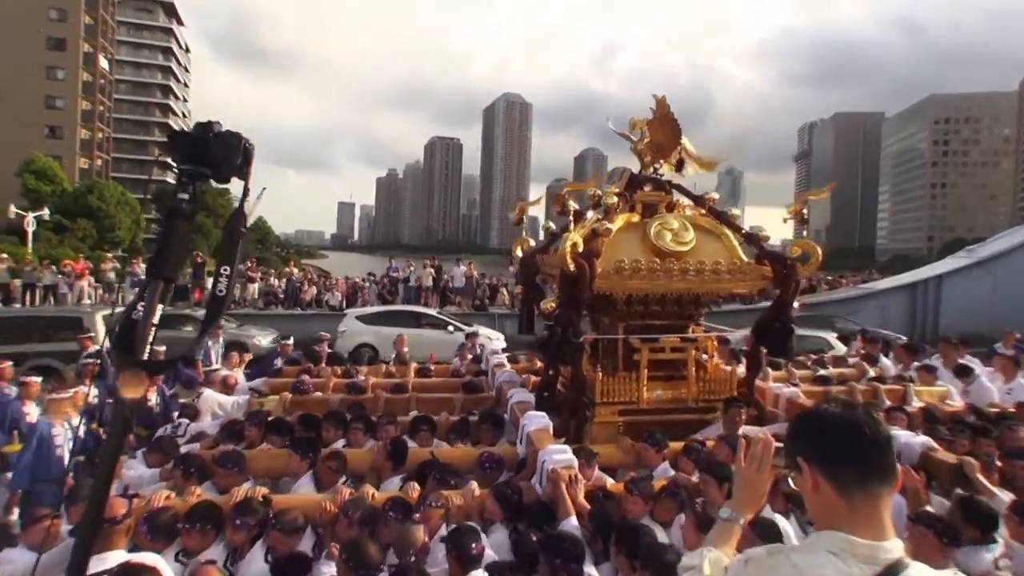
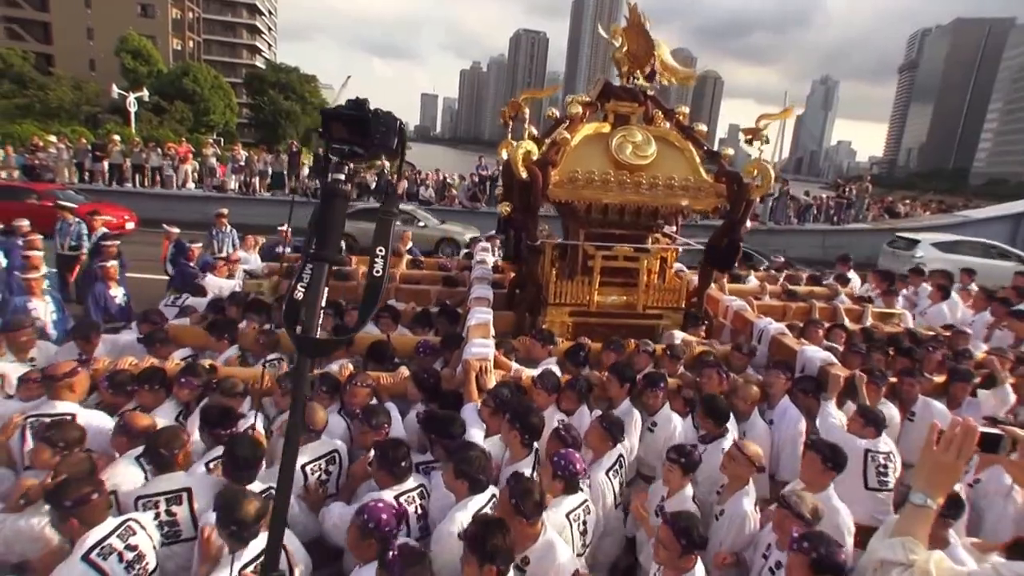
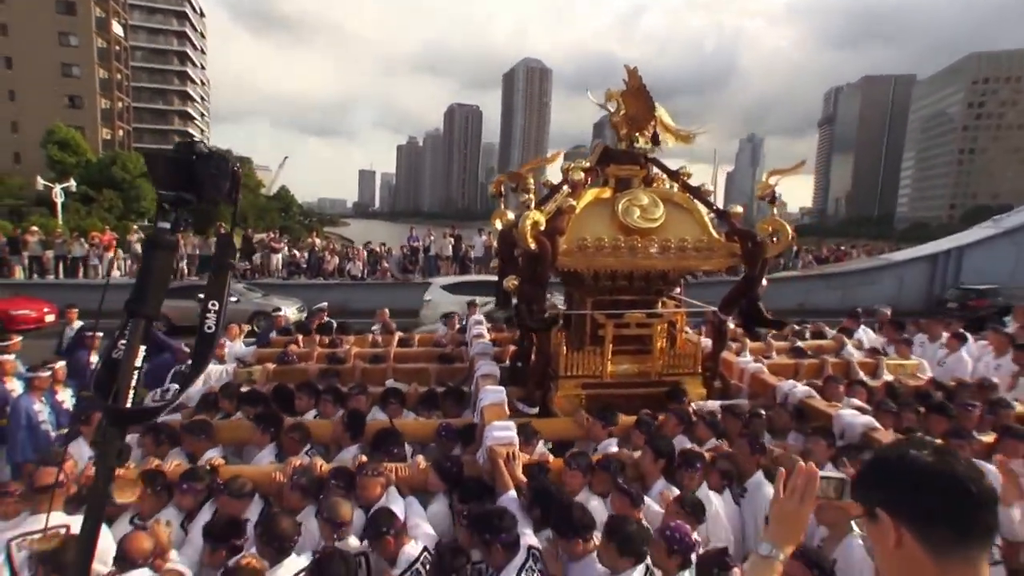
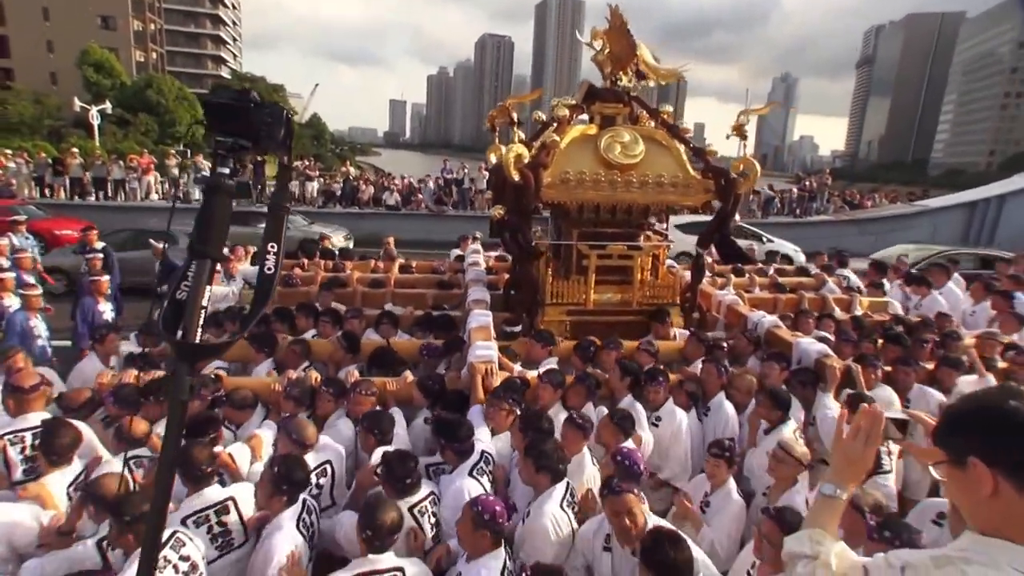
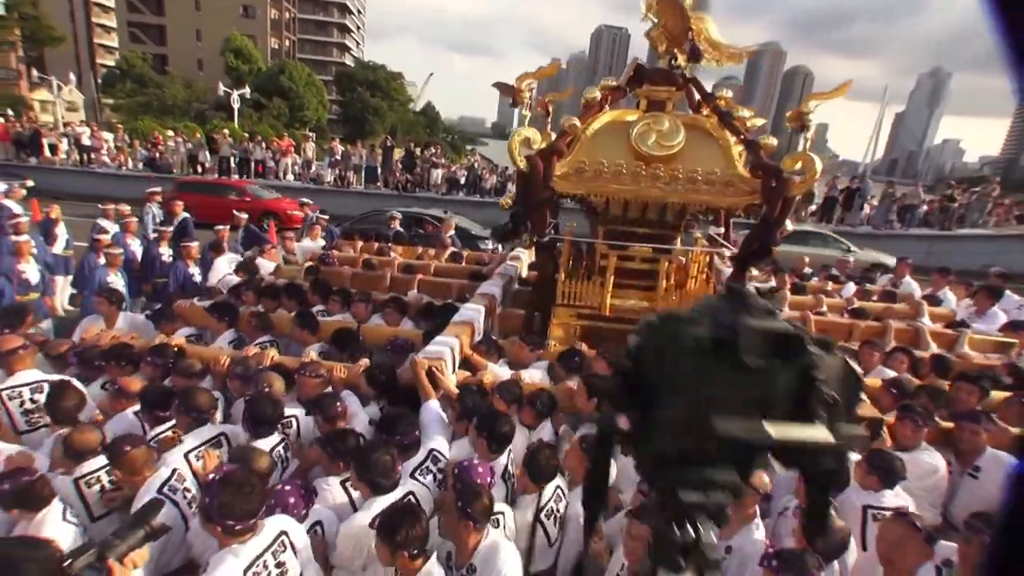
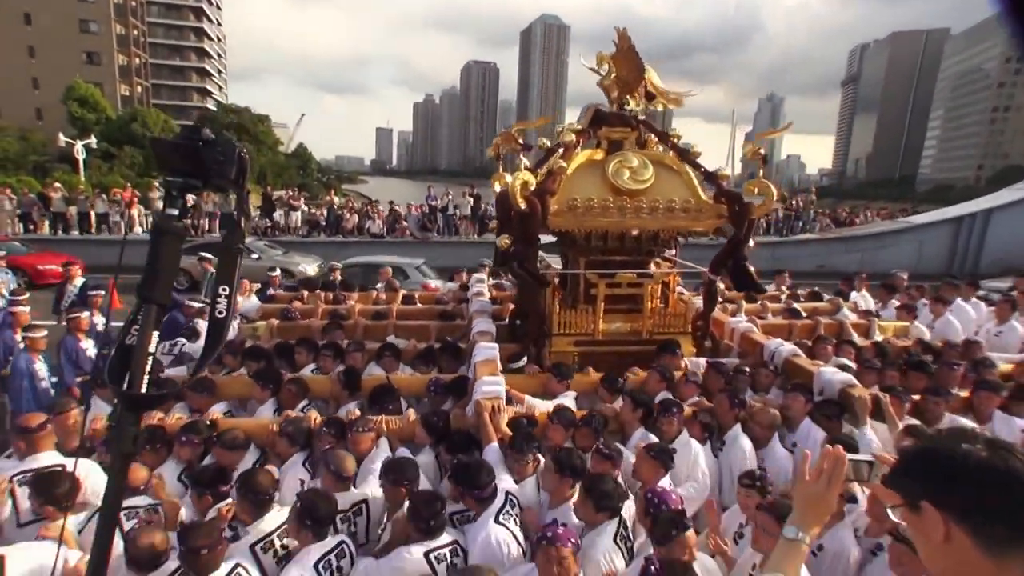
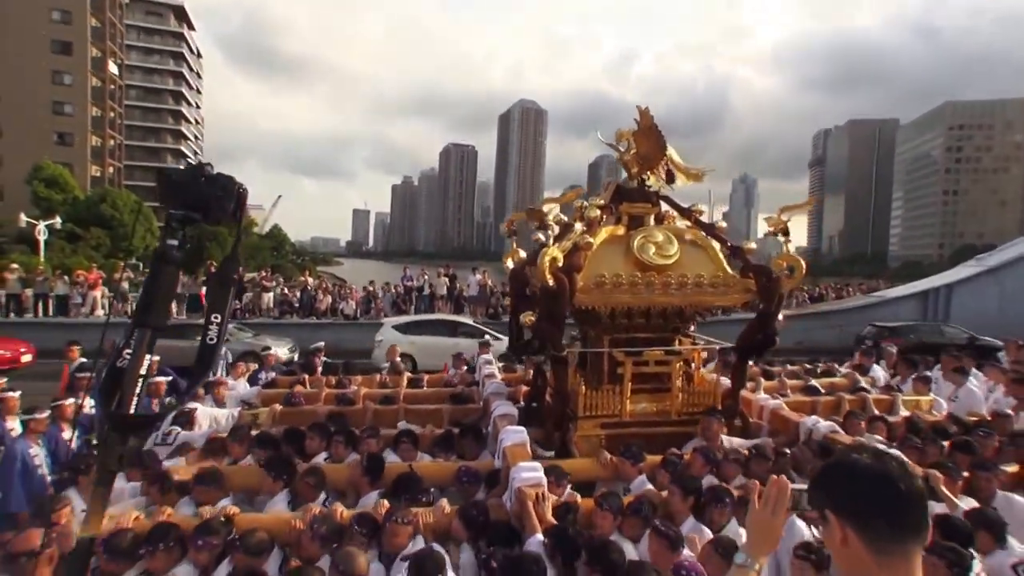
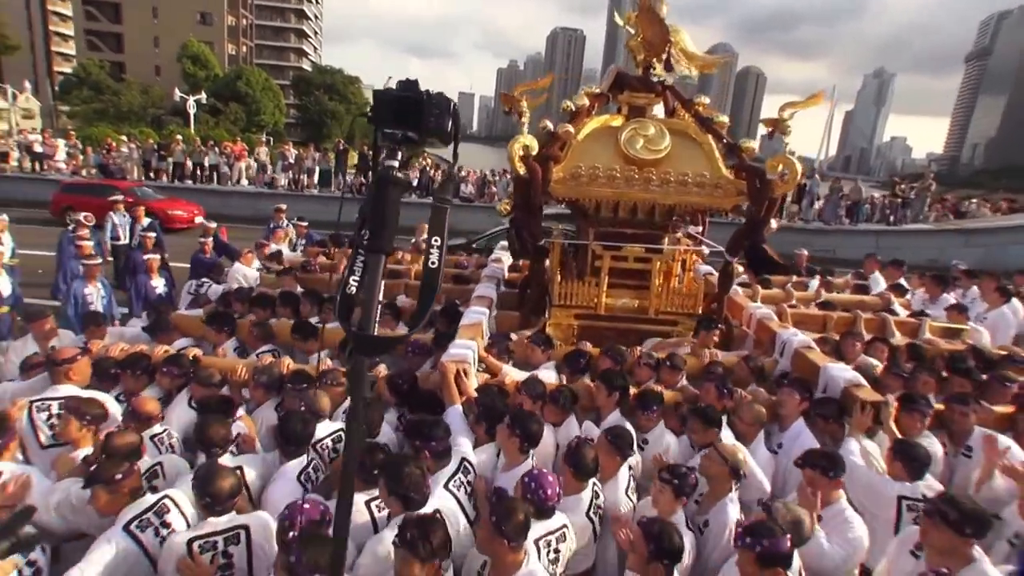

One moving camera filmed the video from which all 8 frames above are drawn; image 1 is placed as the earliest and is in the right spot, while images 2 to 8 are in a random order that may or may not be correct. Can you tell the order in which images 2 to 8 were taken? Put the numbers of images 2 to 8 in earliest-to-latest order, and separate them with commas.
7, 3, 6, 4, 2, 8, 5
